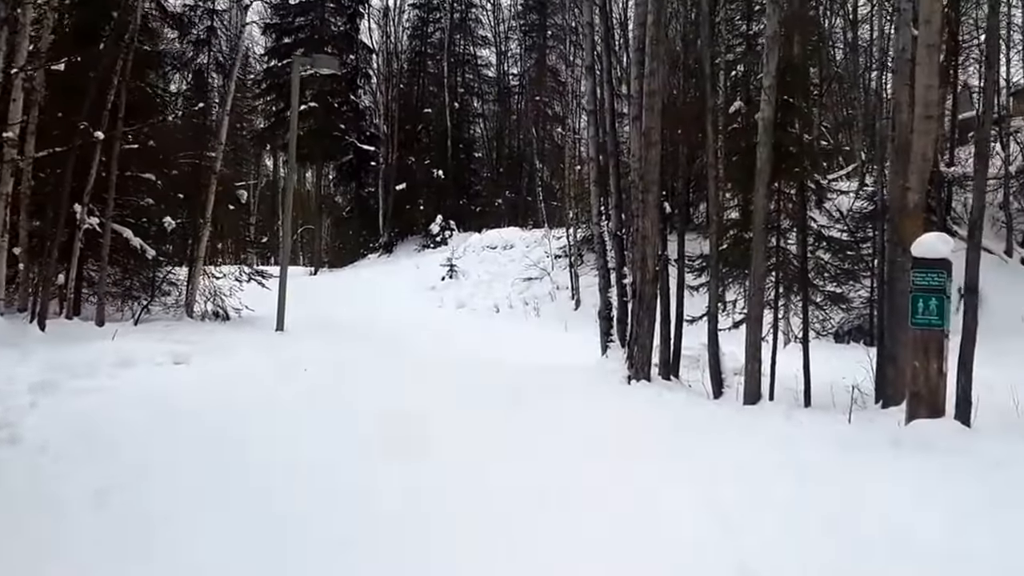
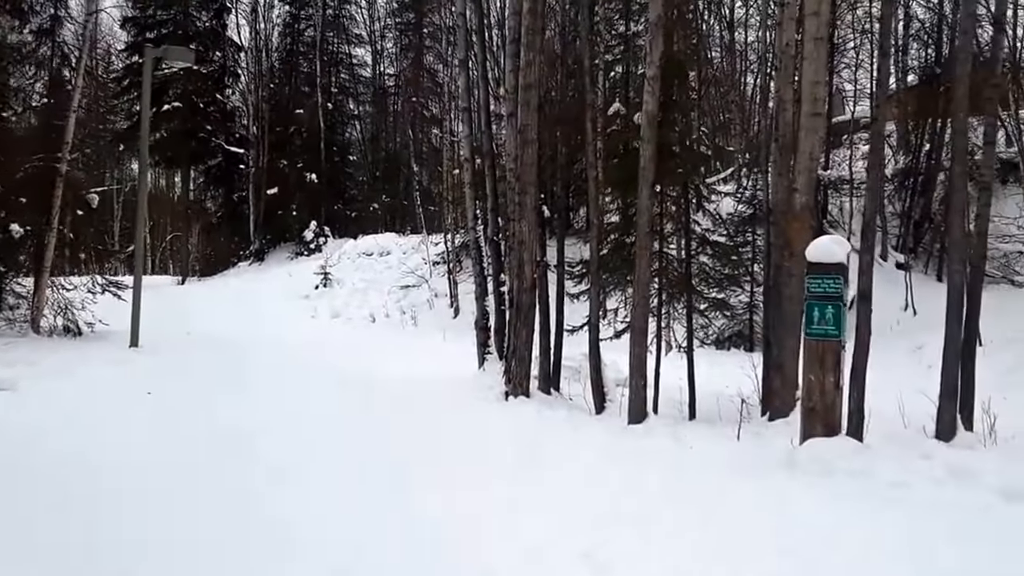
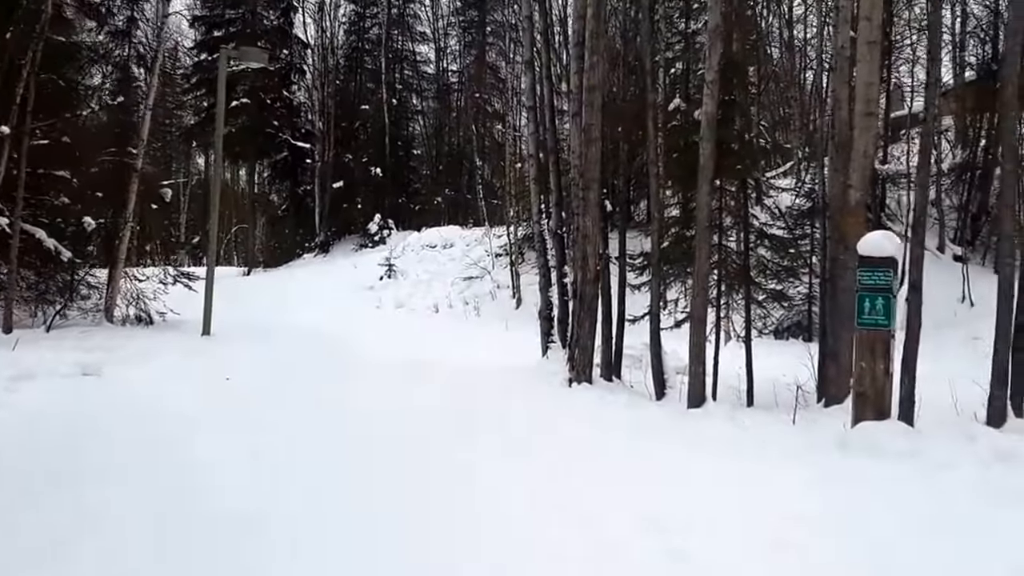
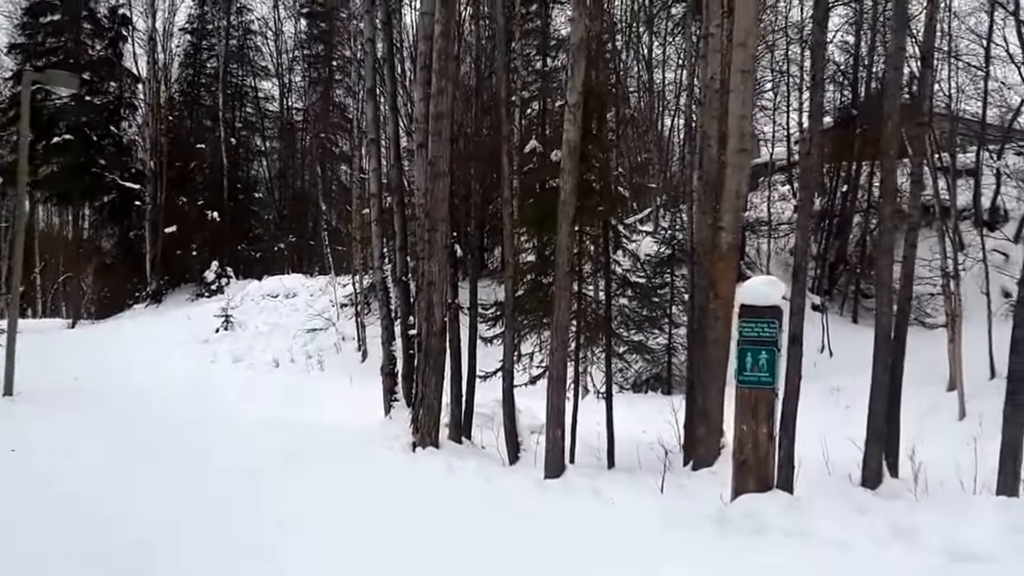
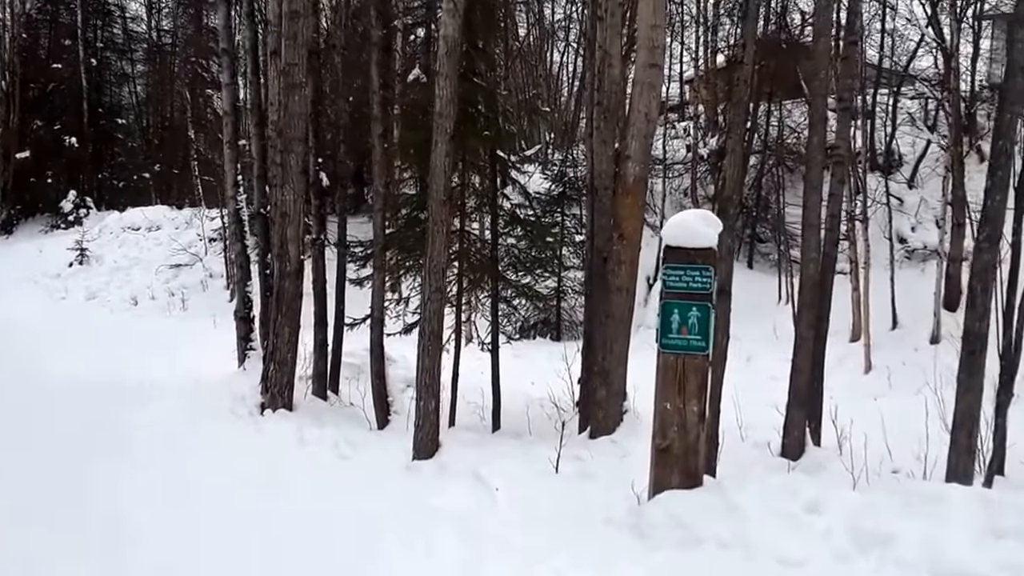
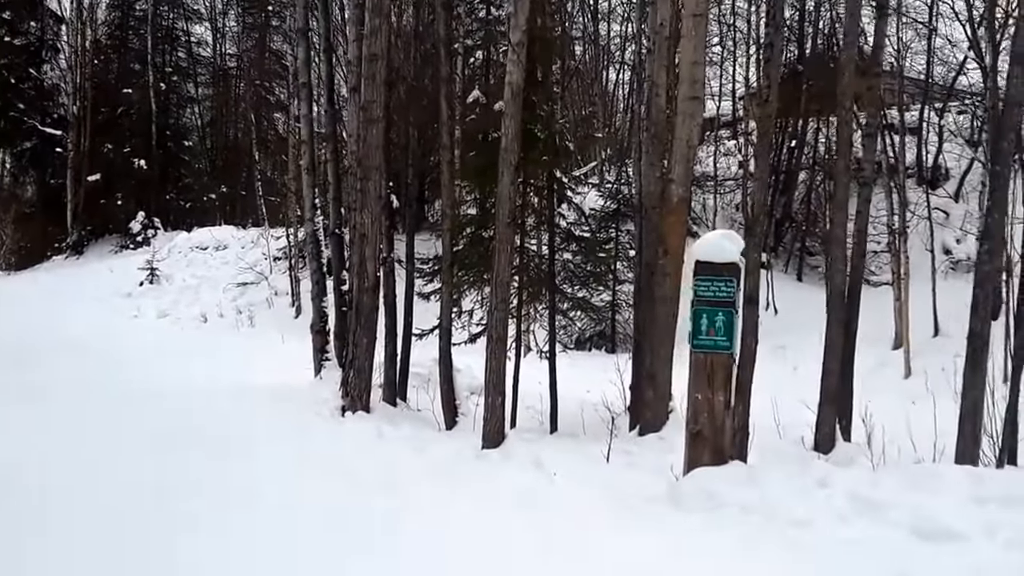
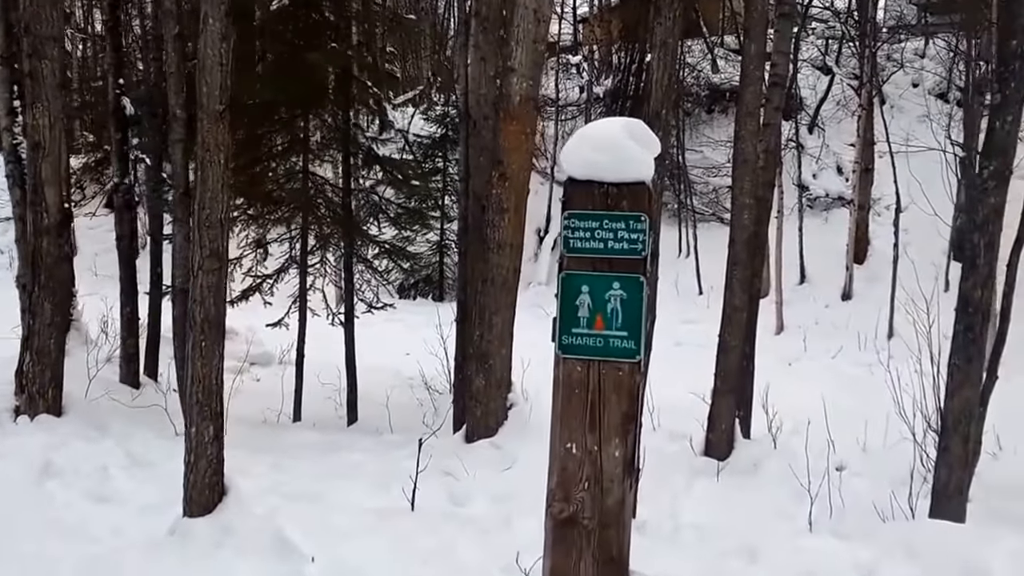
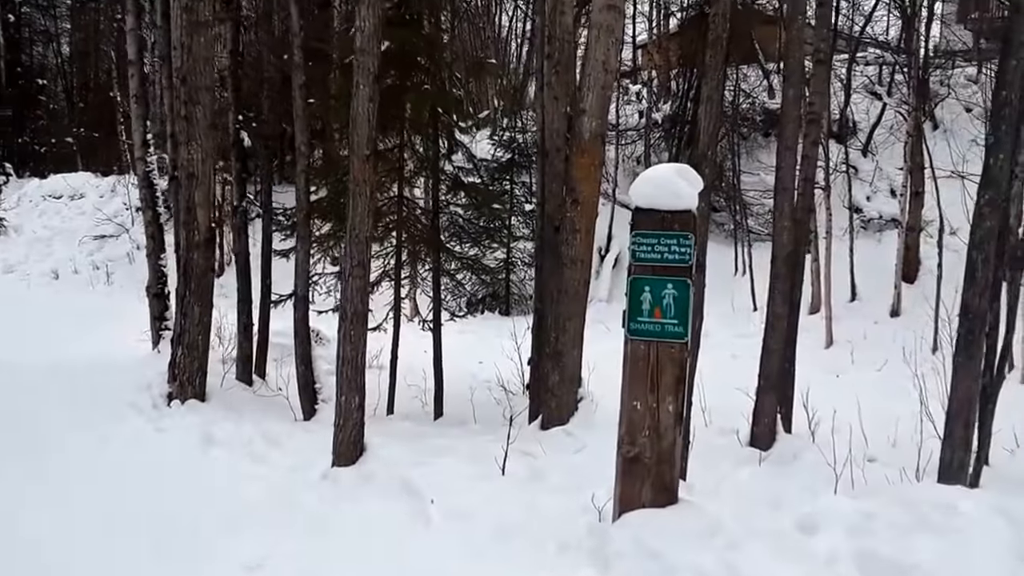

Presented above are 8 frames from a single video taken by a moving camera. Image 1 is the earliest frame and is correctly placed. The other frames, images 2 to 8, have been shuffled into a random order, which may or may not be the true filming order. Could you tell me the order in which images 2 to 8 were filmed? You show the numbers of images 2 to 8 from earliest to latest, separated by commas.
3, 2, 4, 6, 5, 8, 7
